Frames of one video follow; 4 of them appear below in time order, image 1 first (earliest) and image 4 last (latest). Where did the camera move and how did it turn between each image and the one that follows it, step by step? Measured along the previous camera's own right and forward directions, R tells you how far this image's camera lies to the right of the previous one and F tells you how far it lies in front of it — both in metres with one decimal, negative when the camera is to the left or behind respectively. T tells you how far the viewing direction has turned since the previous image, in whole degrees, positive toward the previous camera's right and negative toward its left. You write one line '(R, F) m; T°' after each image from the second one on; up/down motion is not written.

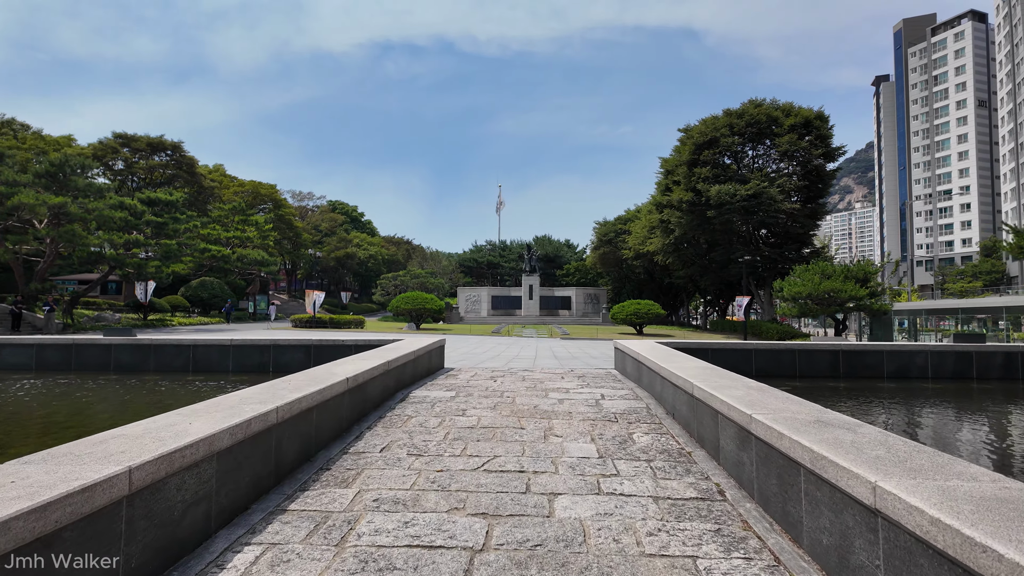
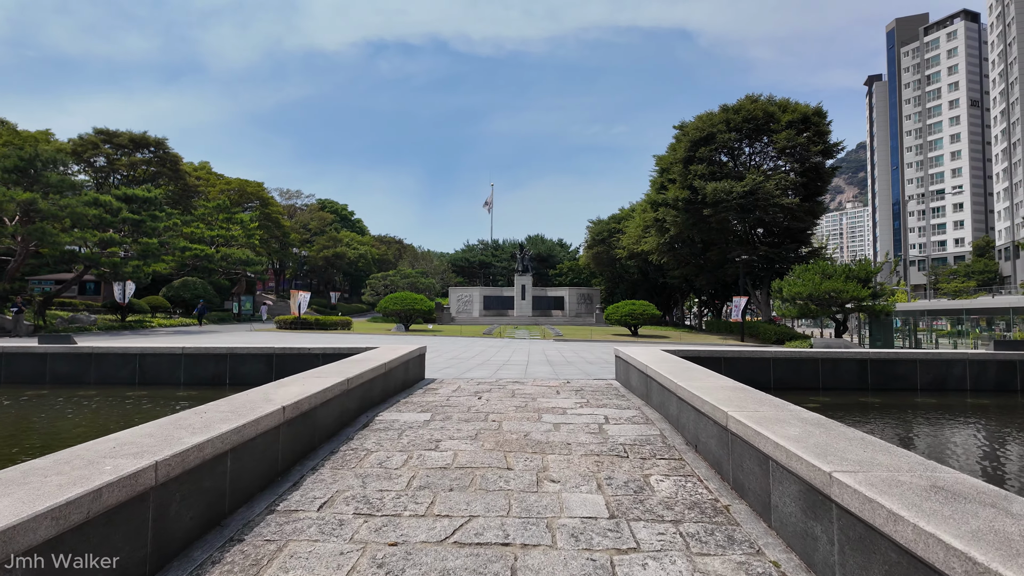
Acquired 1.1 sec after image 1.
(+0.1, +0.9) m; +1°
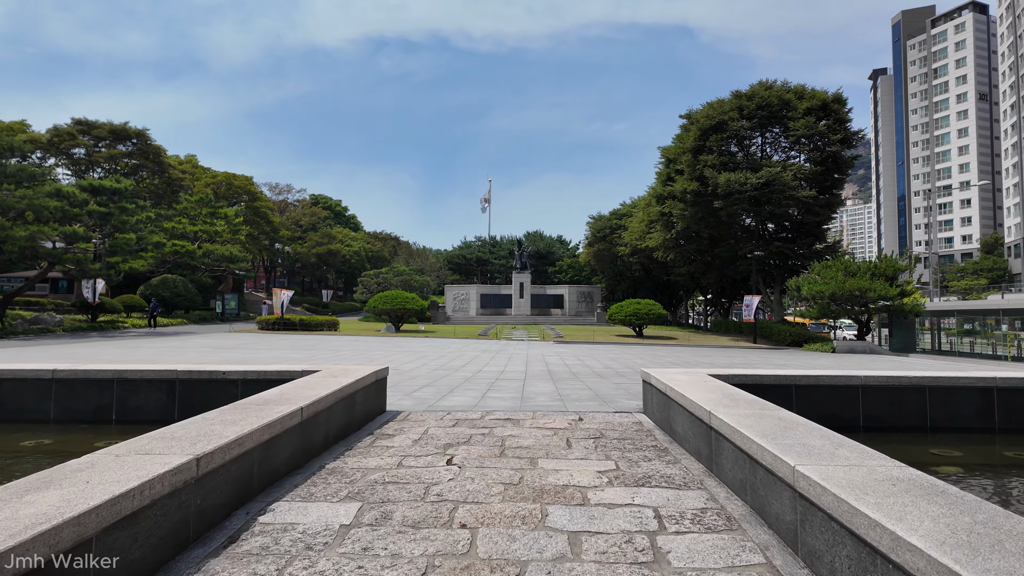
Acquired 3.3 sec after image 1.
(+0.1, +1.9) m; 0°
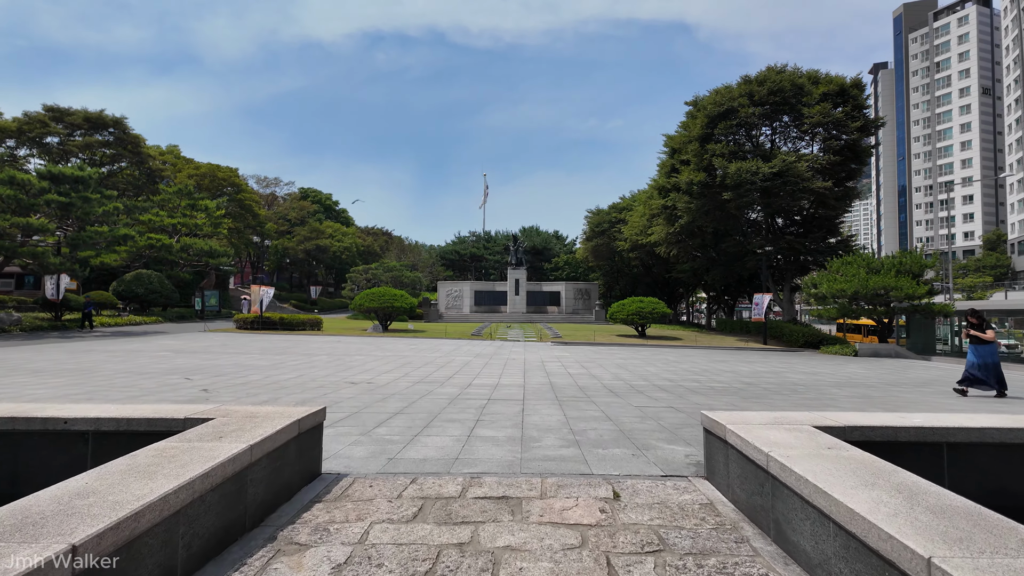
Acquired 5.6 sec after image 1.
(0.0, +1.8) m; +1°
